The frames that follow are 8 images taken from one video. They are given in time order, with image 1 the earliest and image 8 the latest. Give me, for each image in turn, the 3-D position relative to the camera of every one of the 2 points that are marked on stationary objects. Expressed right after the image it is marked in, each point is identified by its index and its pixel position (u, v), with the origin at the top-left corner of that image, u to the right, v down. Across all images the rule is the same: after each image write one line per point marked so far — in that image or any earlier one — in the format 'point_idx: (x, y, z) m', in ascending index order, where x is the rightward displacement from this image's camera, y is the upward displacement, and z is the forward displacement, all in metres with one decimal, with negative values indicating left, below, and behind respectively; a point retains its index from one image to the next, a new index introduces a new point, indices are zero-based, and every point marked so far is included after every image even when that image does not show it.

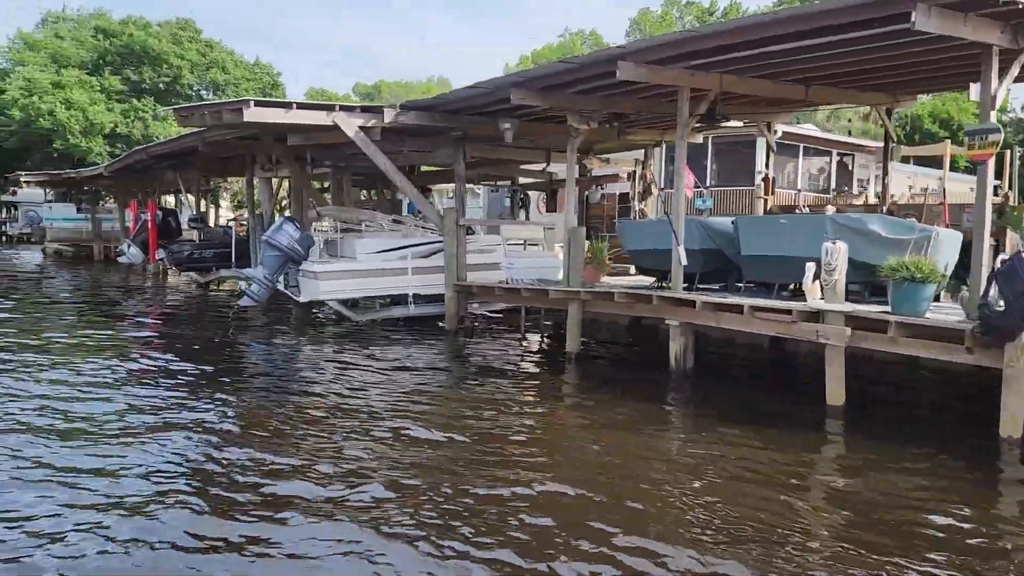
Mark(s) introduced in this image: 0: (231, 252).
0: (-5.8, +0.8, +17.3) m
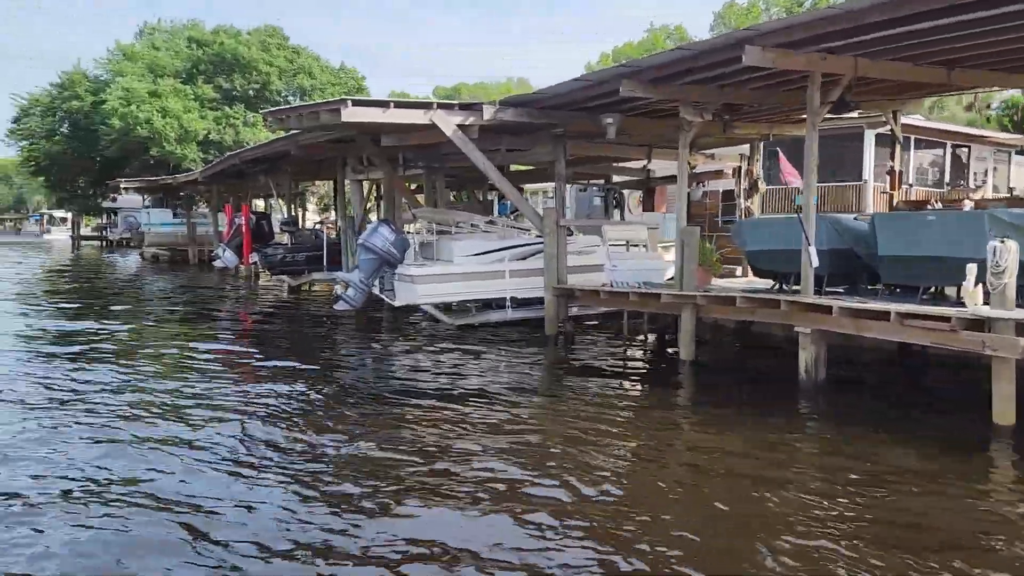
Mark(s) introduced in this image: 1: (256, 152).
0: (-3.9, +0.7, +17.3) m
1: (-5.3, +2.8, +17.2) m
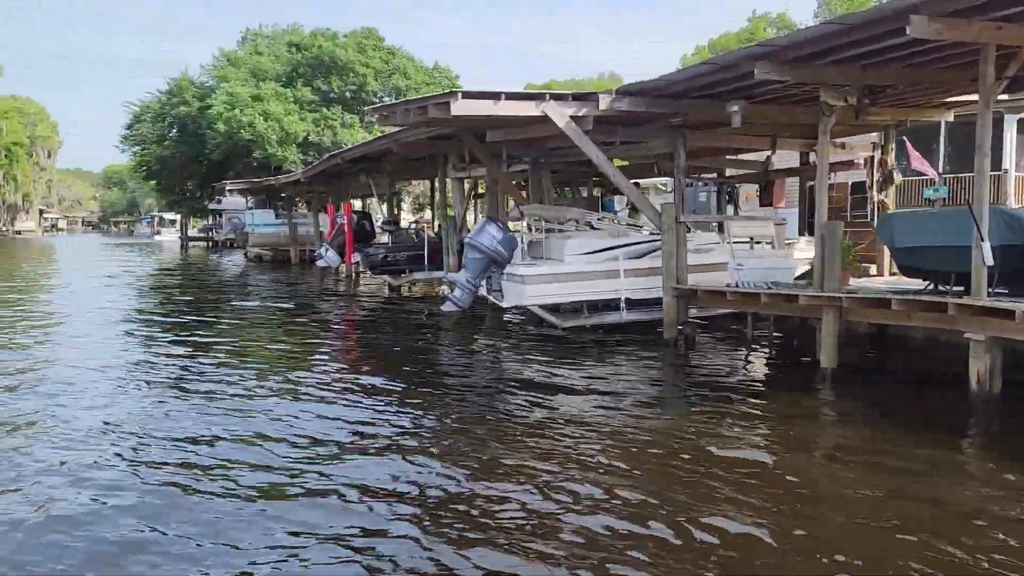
0: (-1.8, +0.7, +17.1) m
1: (-3.2, +2.8, +17.2) m
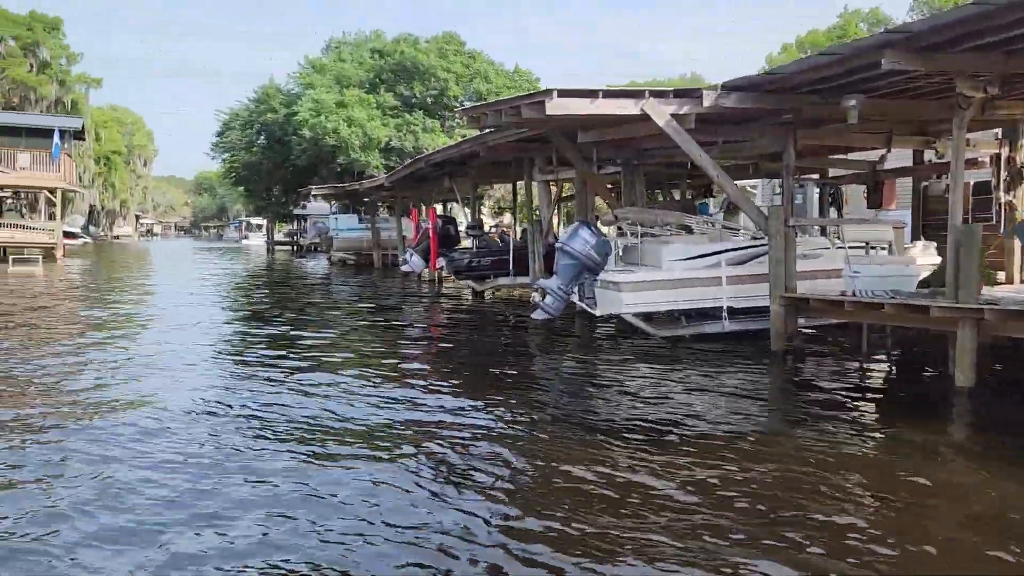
0: (0.0, +0.6, +16.8) m
1: (-1.4, +2.7, +17.0) m
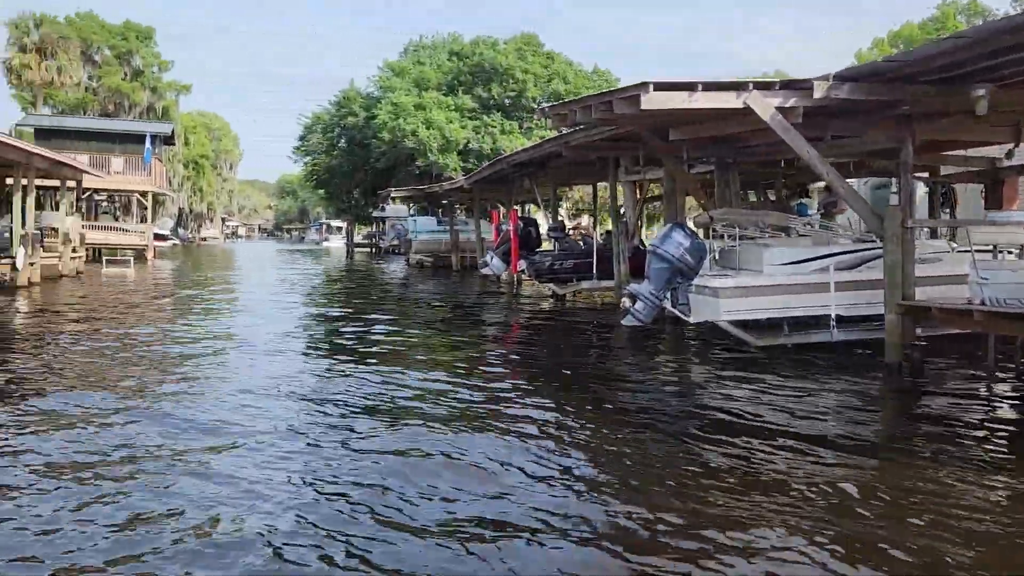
0: (+1.6, +0.5, +16.3) m
1: (+0.2, +2.6, +16.6) m
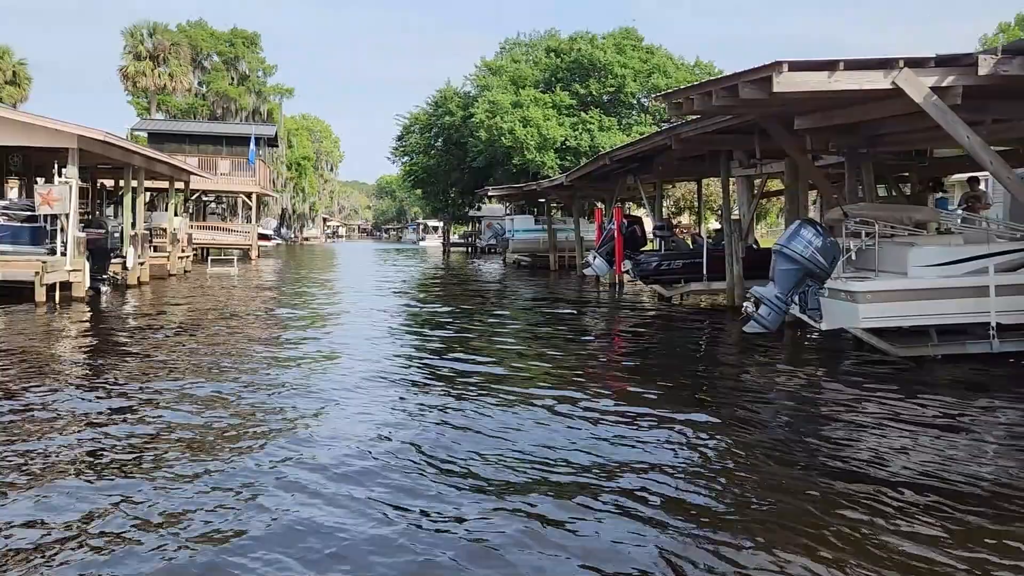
0: (+3.5, +0.5, +15.4) m
1: (+2.2, +2.6, +15.8) m
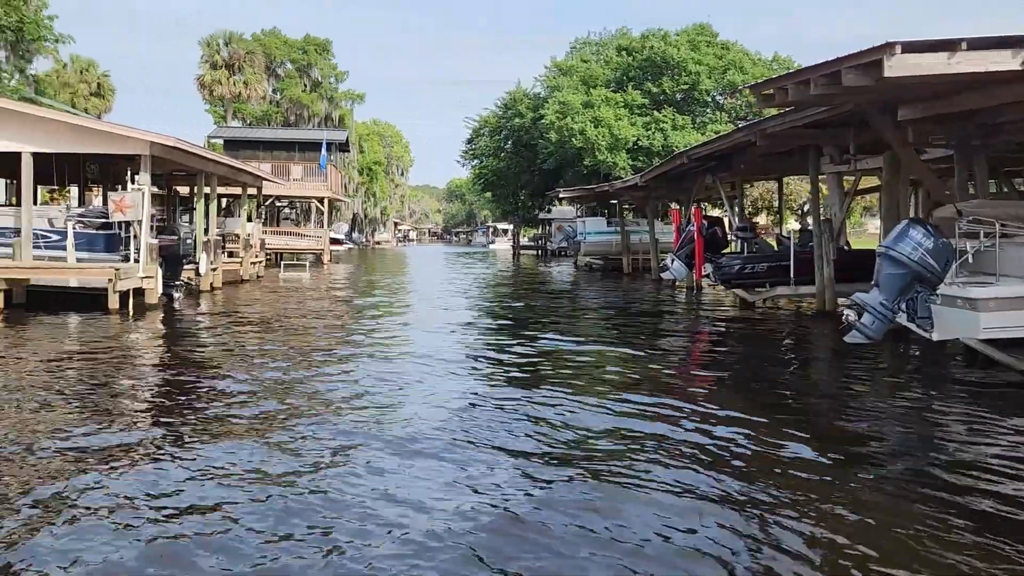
0: (+4.8, +0.4, +14.5) m
1: (+3.6, +2.5, +15.1) m
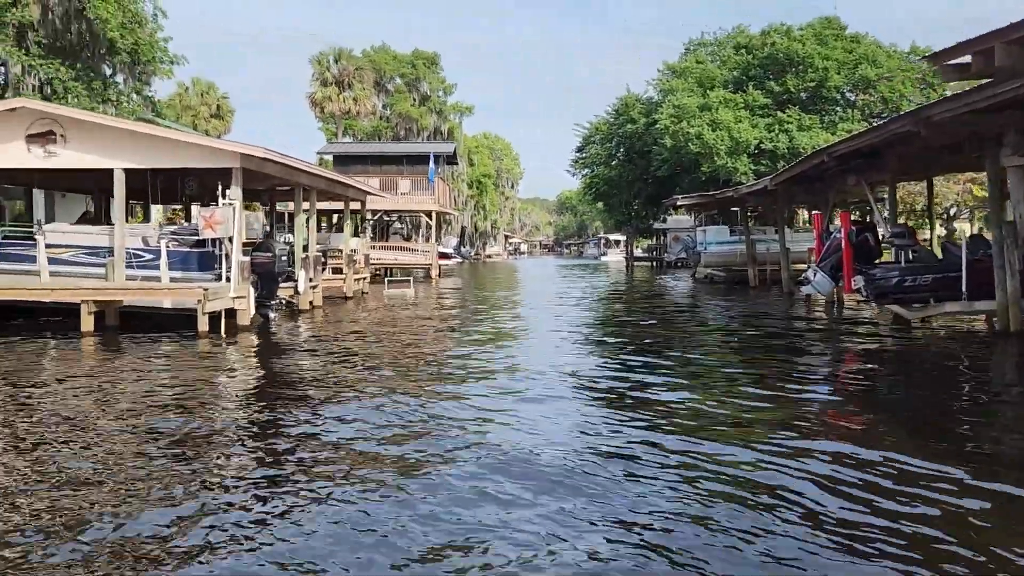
0: (+6.6, +0.2, +12.3) m
1: (+5.4, +2.3, +13.1) m
